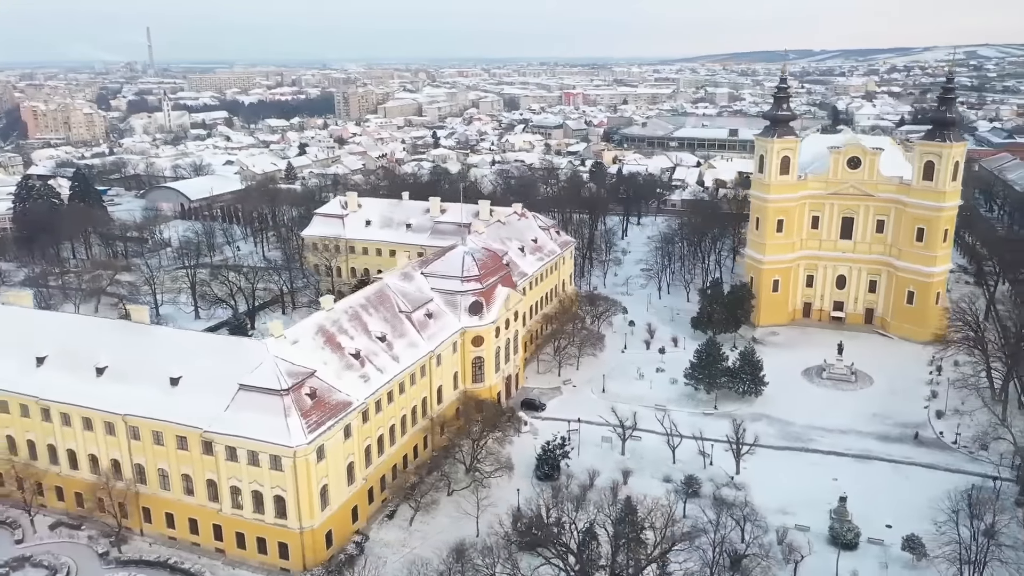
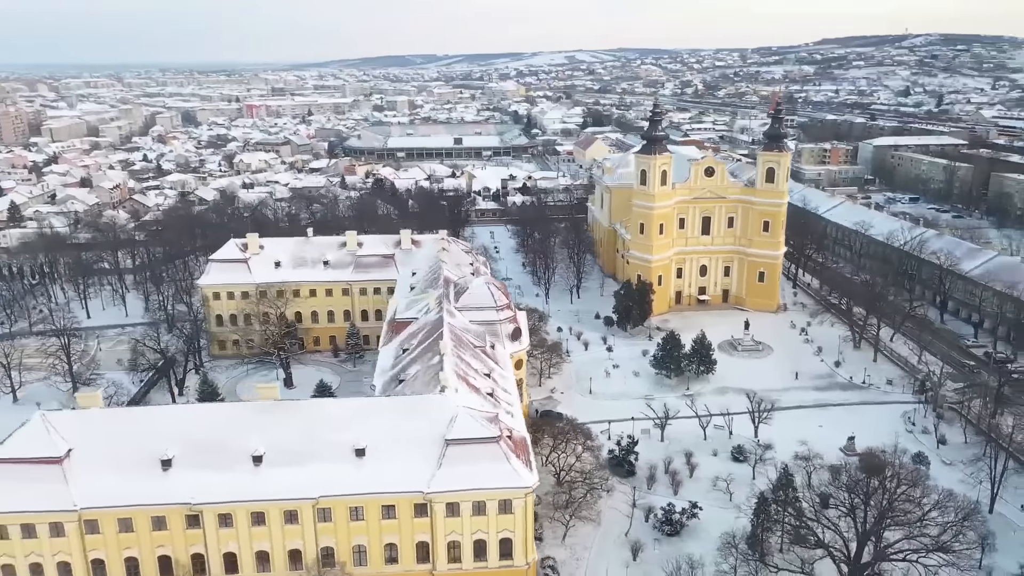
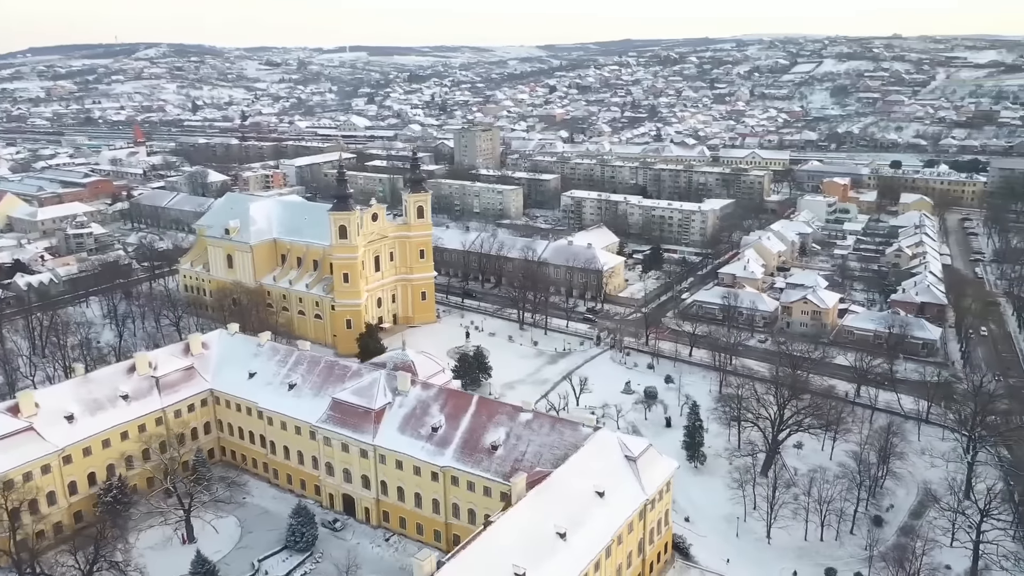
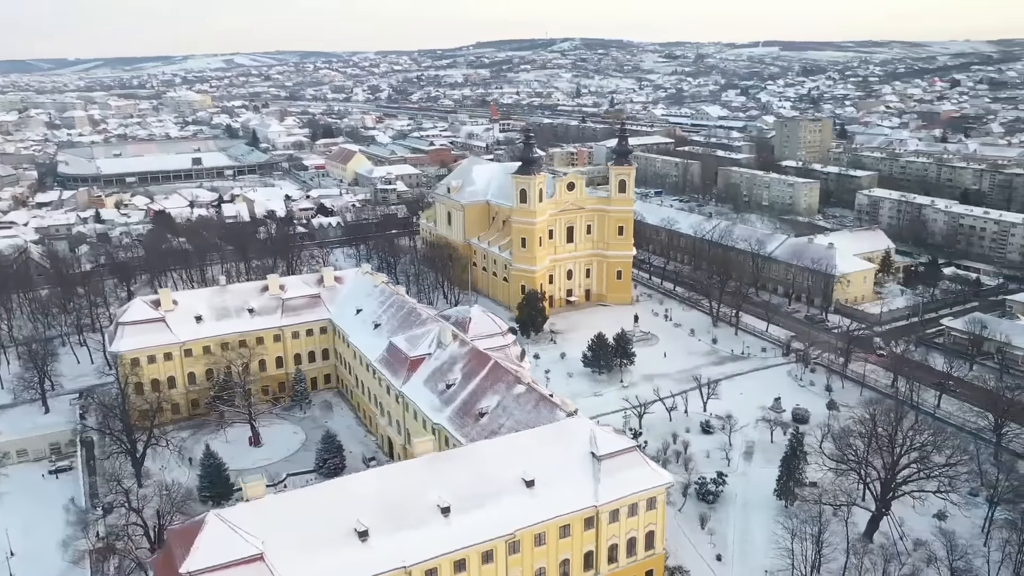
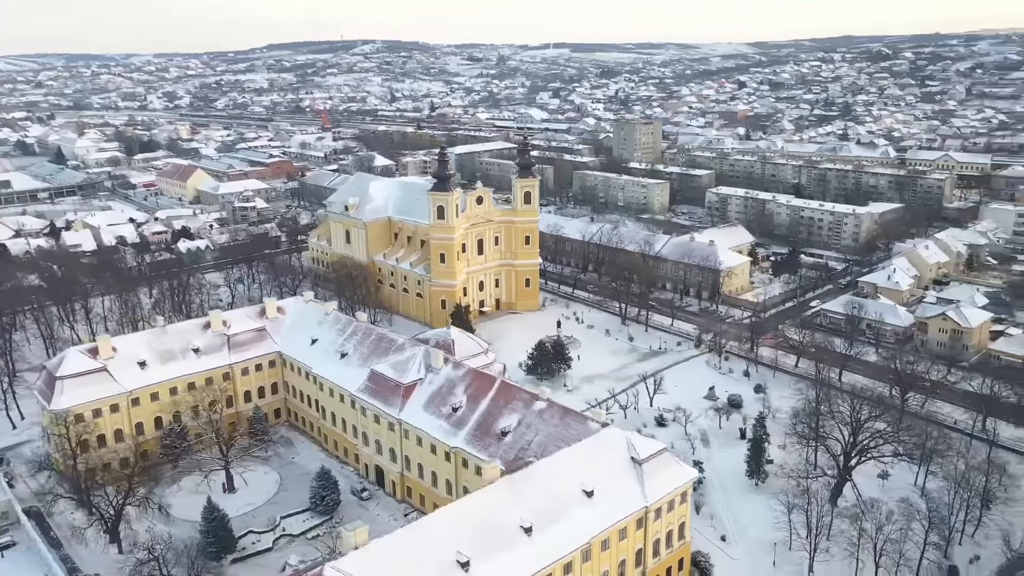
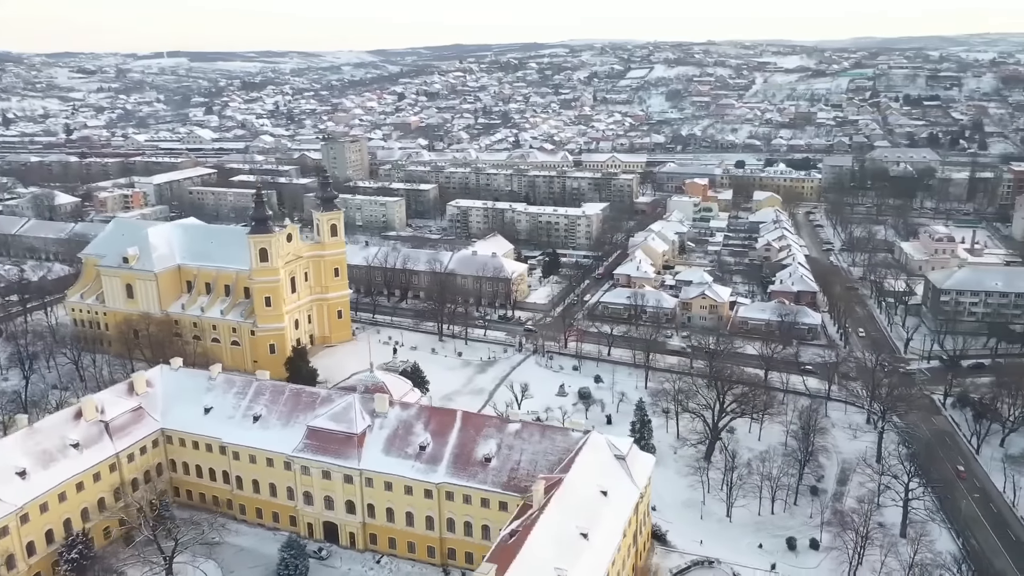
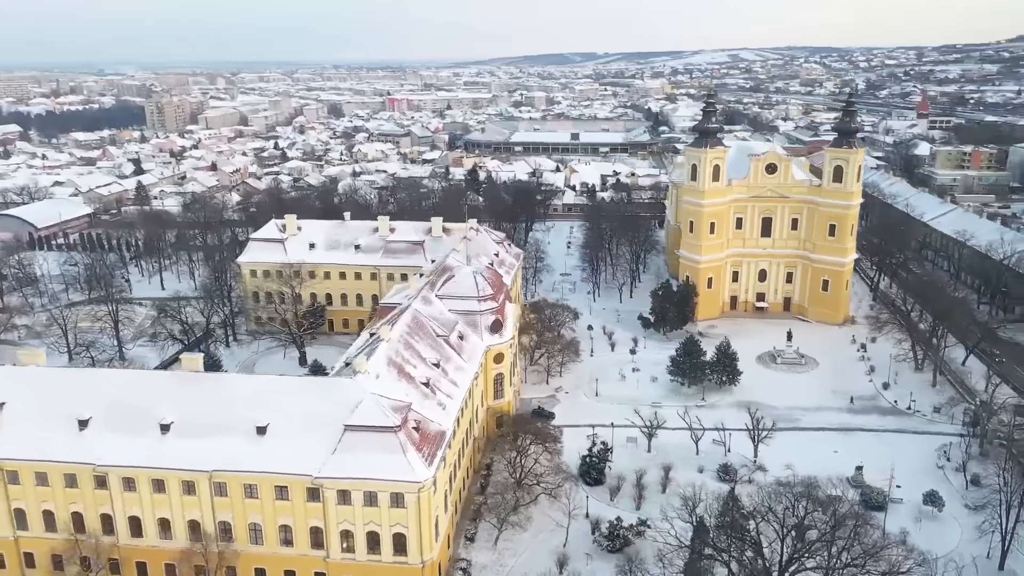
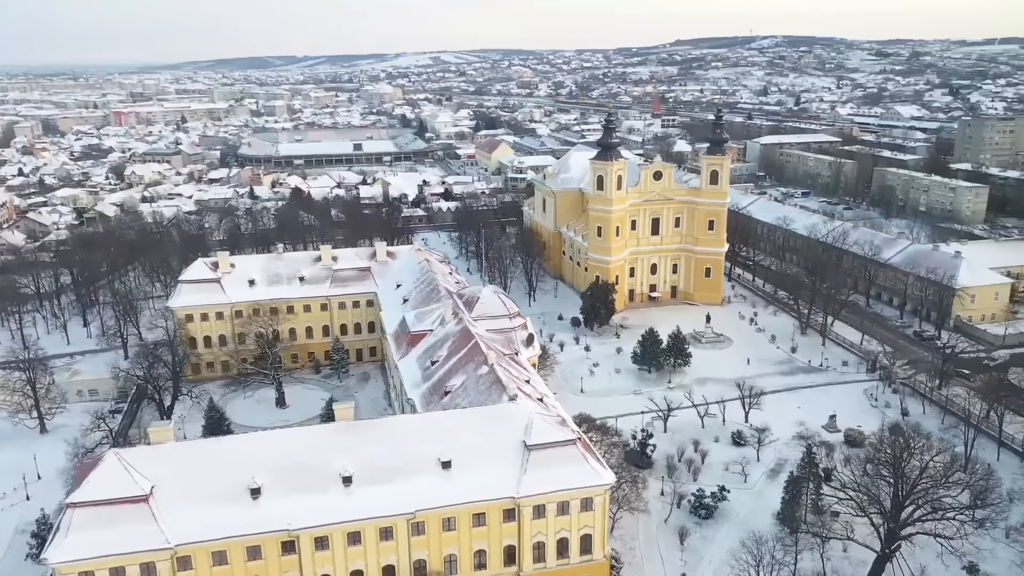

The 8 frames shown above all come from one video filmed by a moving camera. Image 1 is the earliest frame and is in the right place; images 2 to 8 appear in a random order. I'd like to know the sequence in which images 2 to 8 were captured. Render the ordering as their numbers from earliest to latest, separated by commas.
7, 2, 8, 4, 5, 3, 6
